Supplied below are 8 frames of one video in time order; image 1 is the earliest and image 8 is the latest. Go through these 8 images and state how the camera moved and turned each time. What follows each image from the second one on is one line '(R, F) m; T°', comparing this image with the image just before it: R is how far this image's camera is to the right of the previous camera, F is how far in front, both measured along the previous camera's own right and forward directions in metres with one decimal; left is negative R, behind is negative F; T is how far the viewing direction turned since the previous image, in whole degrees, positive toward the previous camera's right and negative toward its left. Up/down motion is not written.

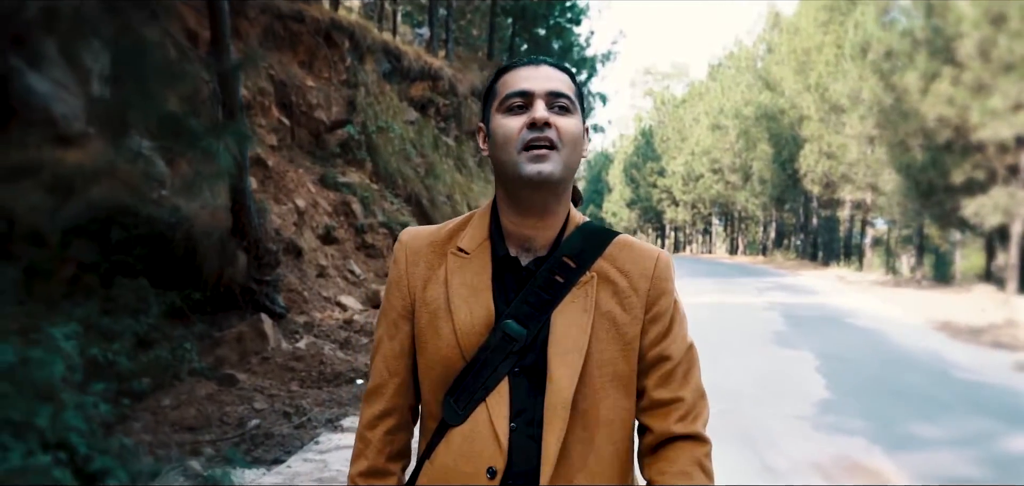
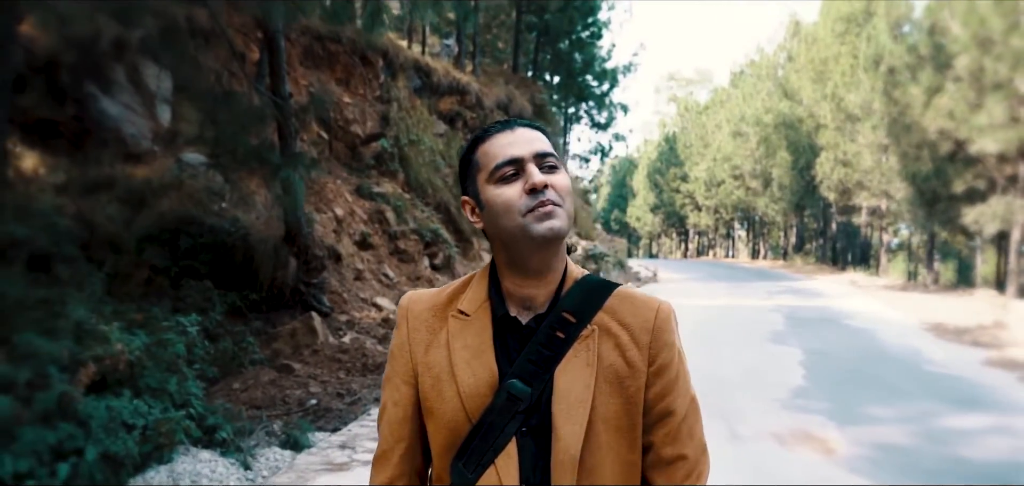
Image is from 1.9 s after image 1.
(0.0, -0.6) m; -2°
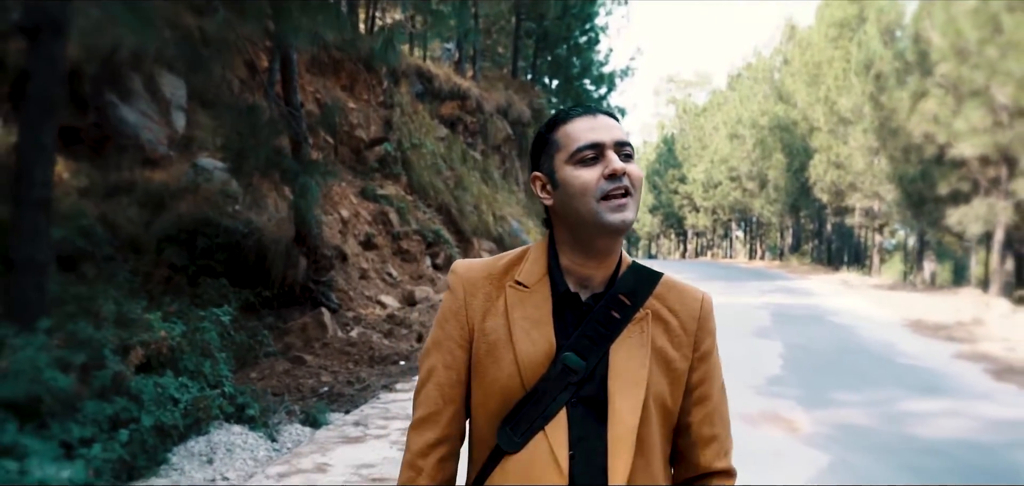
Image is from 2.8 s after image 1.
(0.0, -0.3) m; 0°
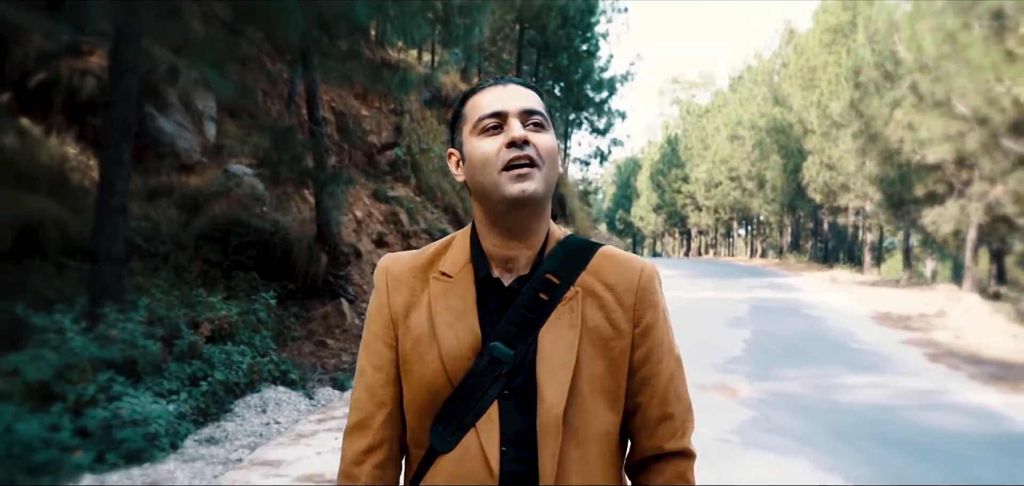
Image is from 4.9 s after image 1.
(+0.1, -0.7) m; -1°
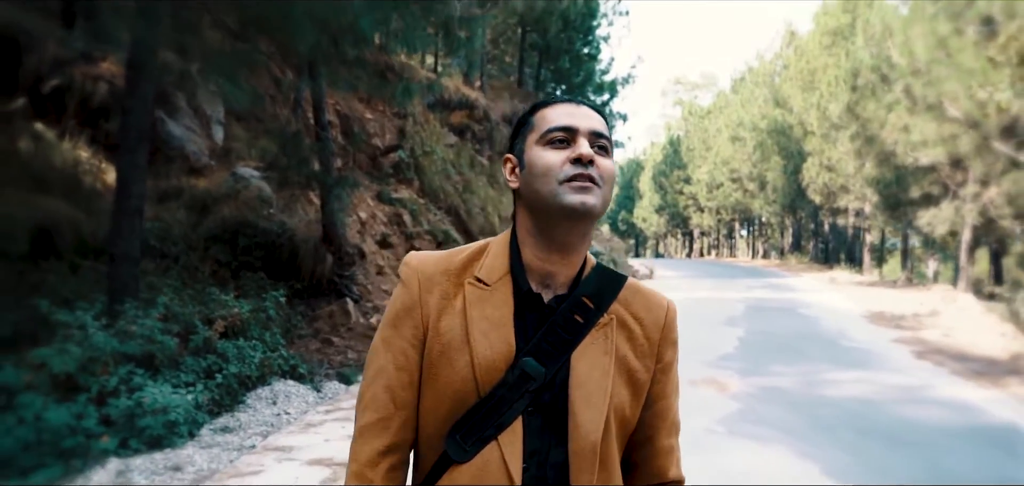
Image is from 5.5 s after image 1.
(0.0, -0.2) m; 0°
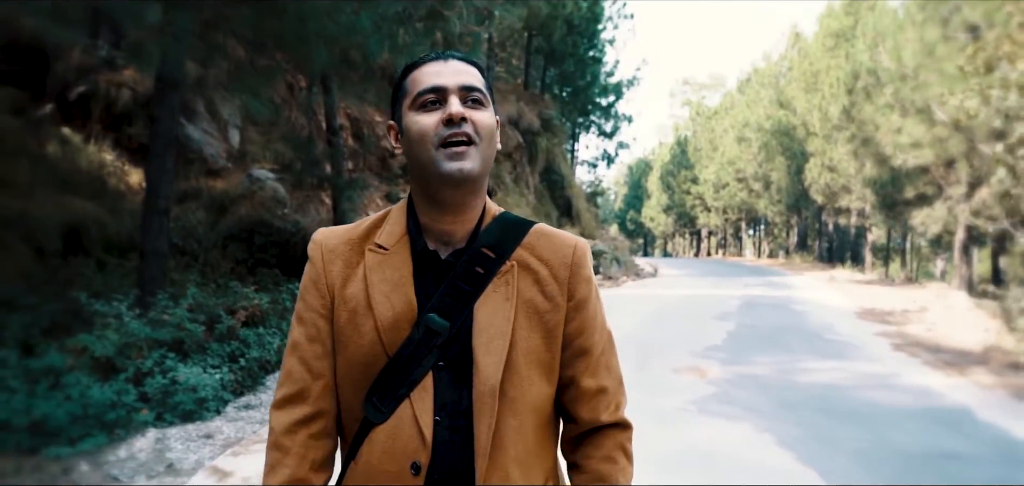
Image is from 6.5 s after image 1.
(+0.1, -0.3) m; -1°
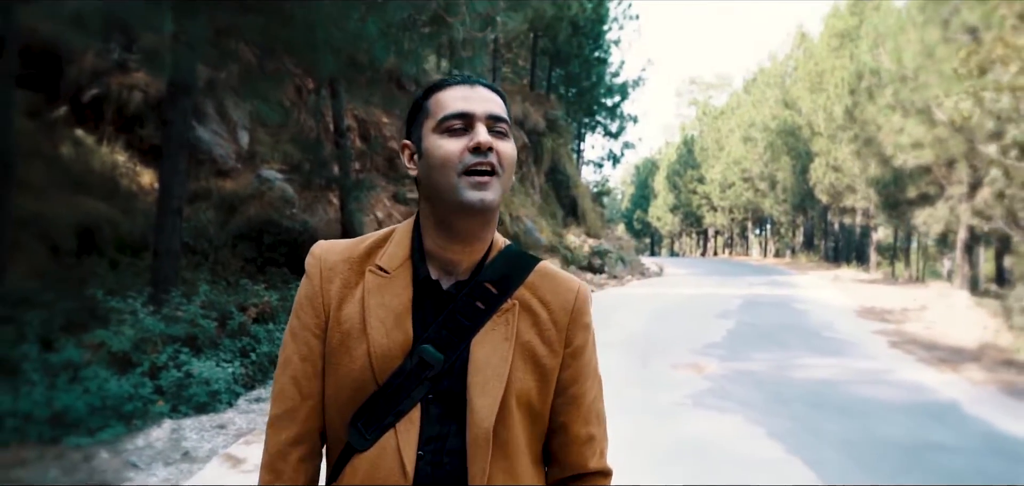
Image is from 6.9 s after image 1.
(0.0, -0.1) m; -1°
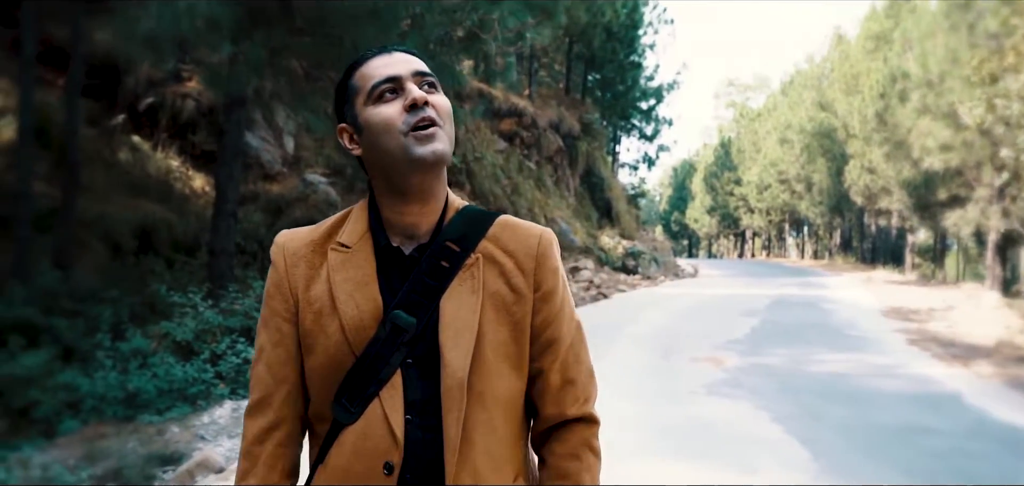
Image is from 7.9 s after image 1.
(+0.1, -0.3) m; -3°
